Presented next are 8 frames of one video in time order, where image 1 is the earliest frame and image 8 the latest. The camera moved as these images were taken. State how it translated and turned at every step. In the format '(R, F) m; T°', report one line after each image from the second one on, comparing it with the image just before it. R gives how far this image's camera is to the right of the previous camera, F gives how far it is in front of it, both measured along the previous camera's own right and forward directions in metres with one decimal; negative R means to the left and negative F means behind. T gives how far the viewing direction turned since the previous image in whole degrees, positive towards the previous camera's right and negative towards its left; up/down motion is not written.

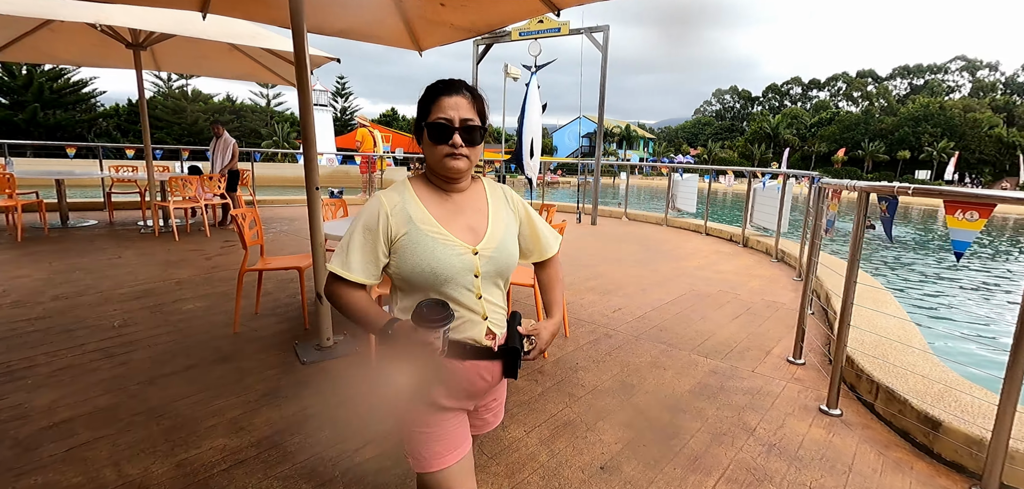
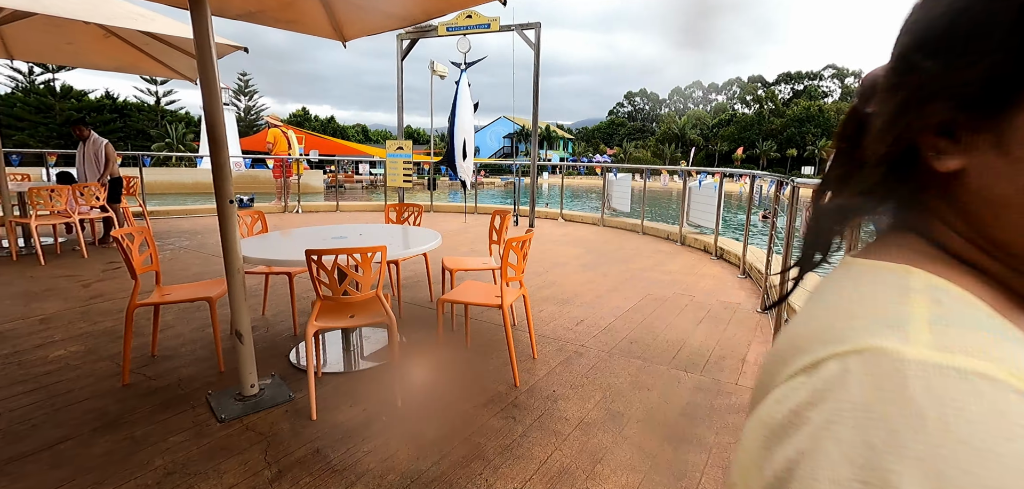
(-0.2, +0.3) m; +9°
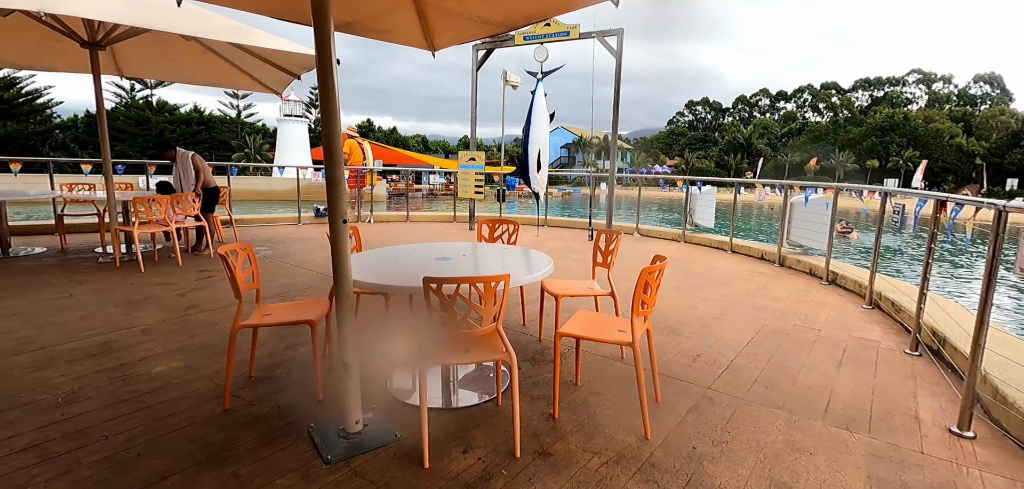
(-0.4, +0.3) m; -6°
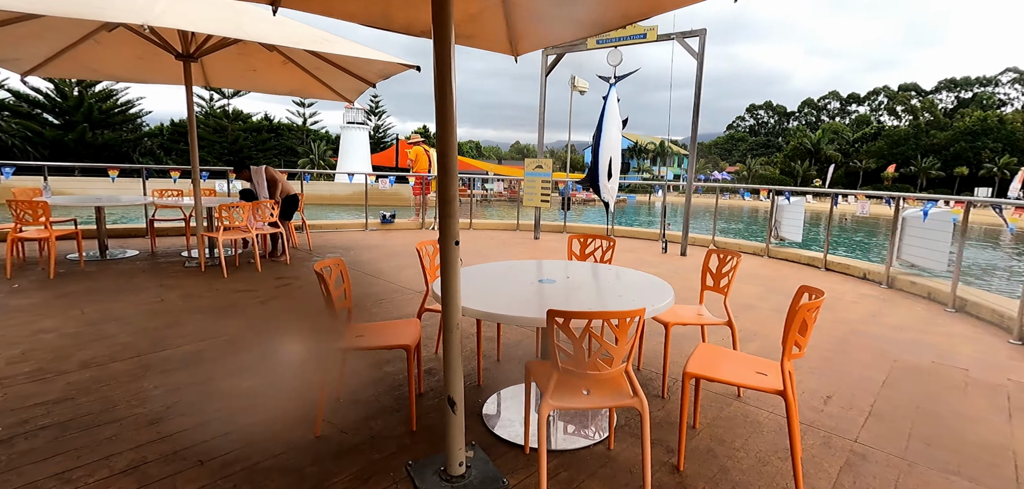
(-0.3, +0.2) m; -6°
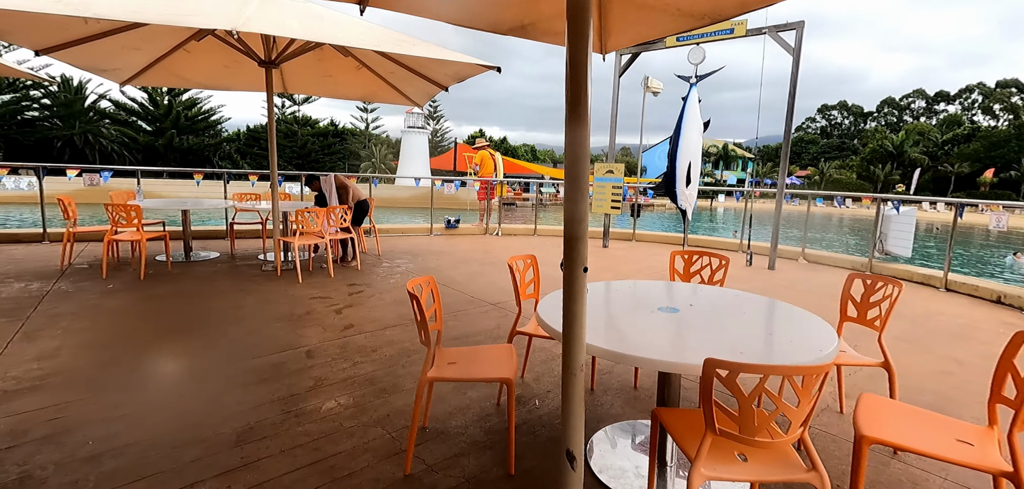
(-0.3, +0.2) m; -6°
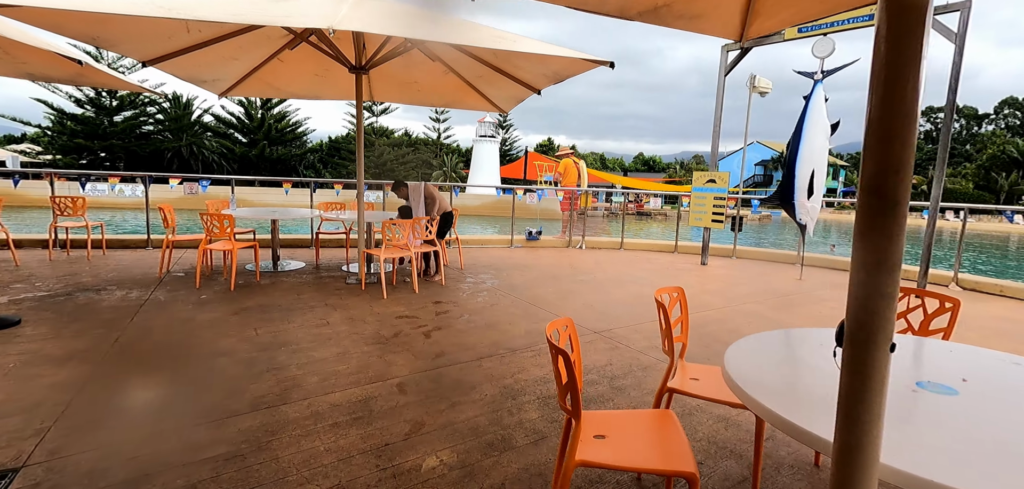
(-0.3, +0.4) m; -8°
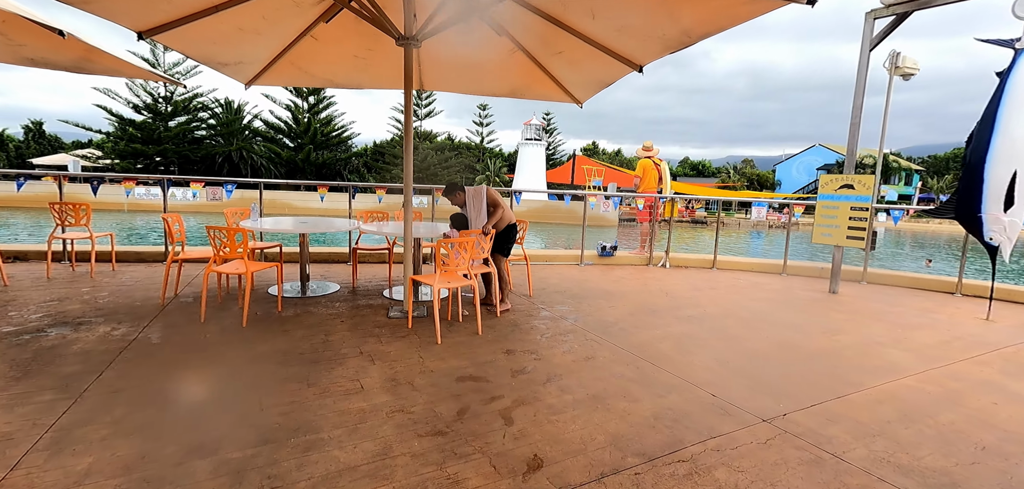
(-0.4, +1.1) m; -5°
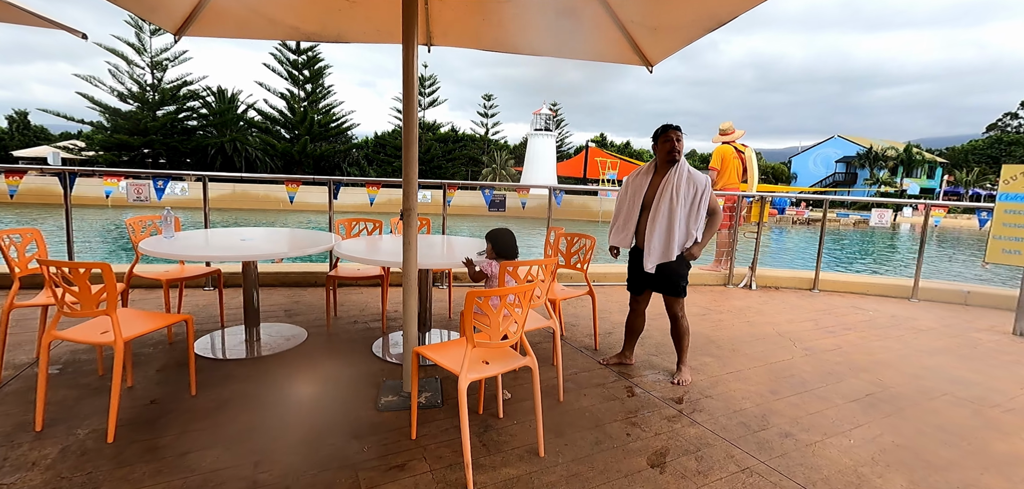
(-0.3, +1.5) m; 0°
